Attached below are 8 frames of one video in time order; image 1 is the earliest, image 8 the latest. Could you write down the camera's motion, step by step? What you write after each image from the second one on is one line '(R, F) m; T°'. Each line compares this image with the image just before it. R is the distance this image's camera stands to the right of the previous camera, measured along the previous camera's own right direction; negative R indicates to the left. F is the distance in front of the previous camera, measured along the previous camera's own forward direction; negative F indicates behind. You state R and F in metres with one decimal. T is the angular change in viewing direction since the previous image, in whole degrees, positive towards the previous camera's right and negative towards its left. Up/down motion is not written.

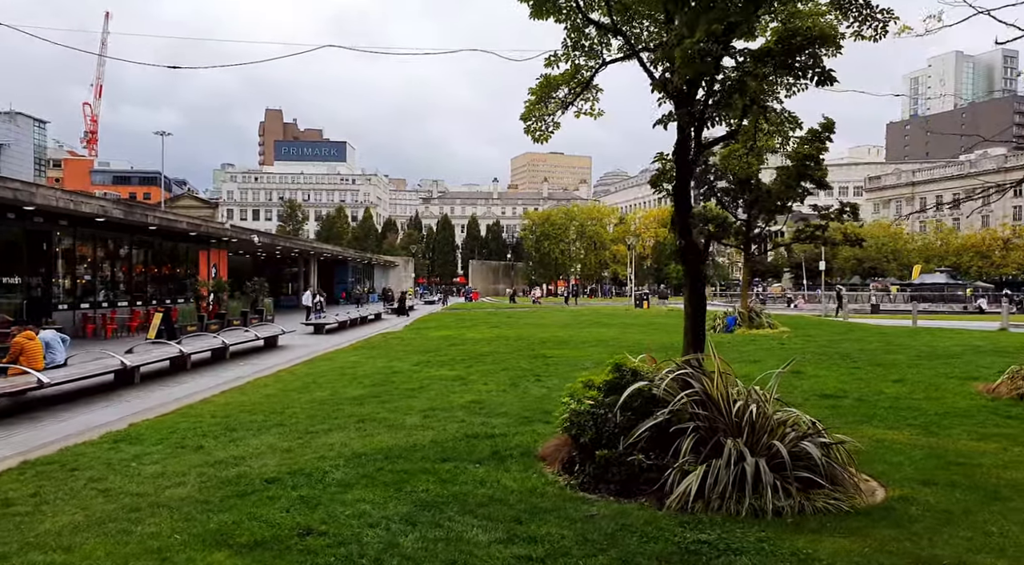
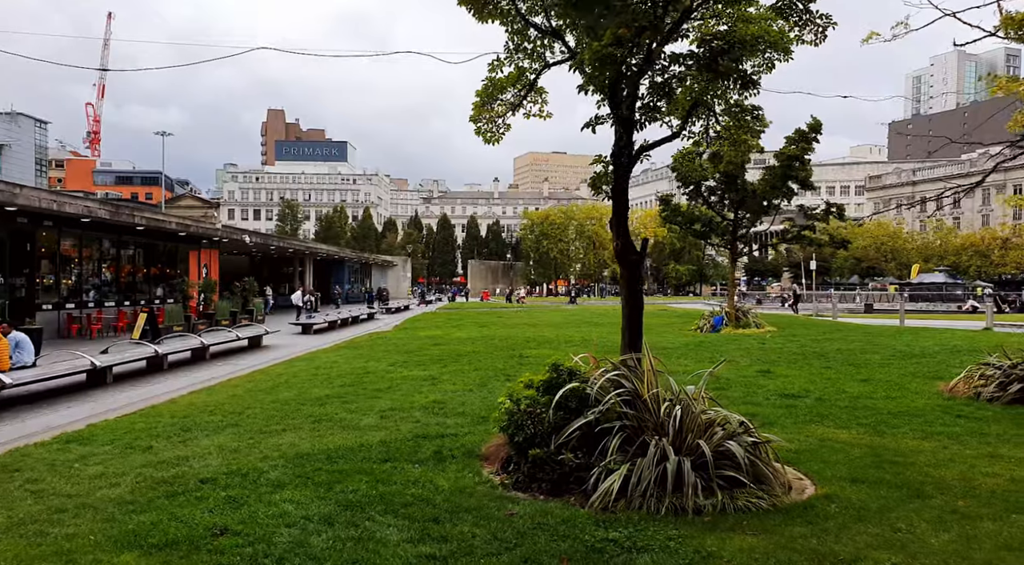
(+0.4, 0.0) m; 0°
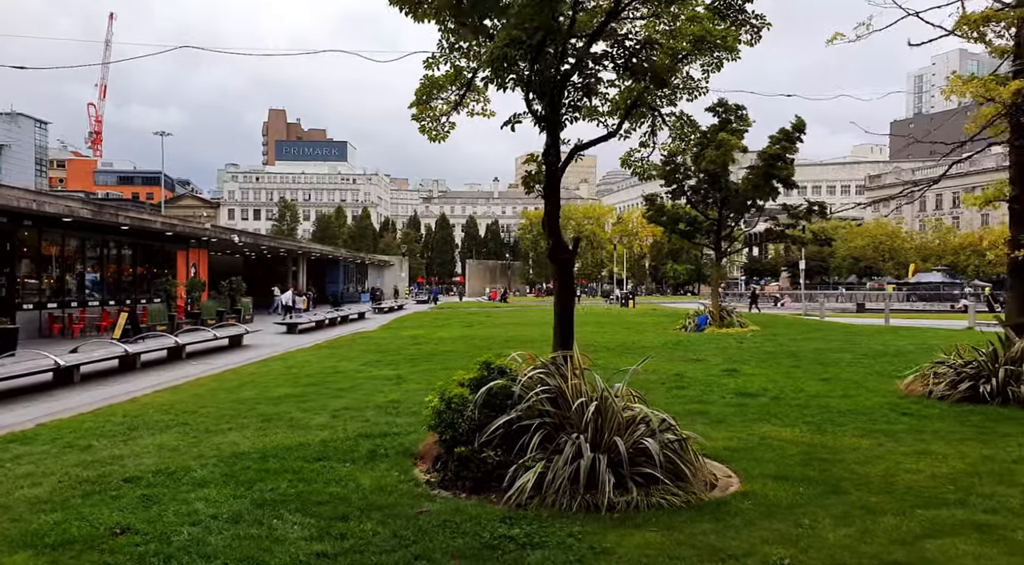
(+0.5, 0.0) m; +1°
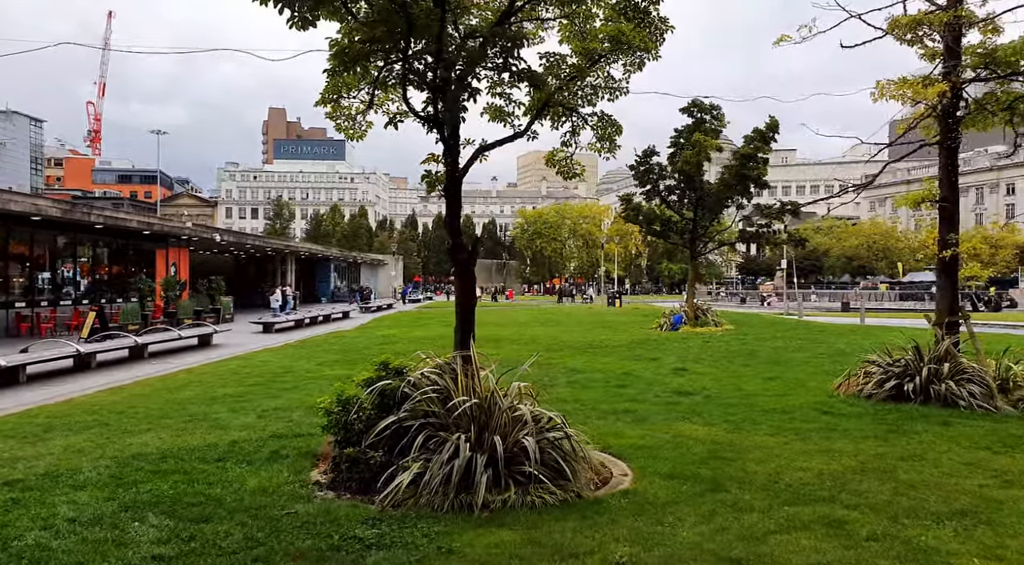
(+0.7, 0.0) m; +1°
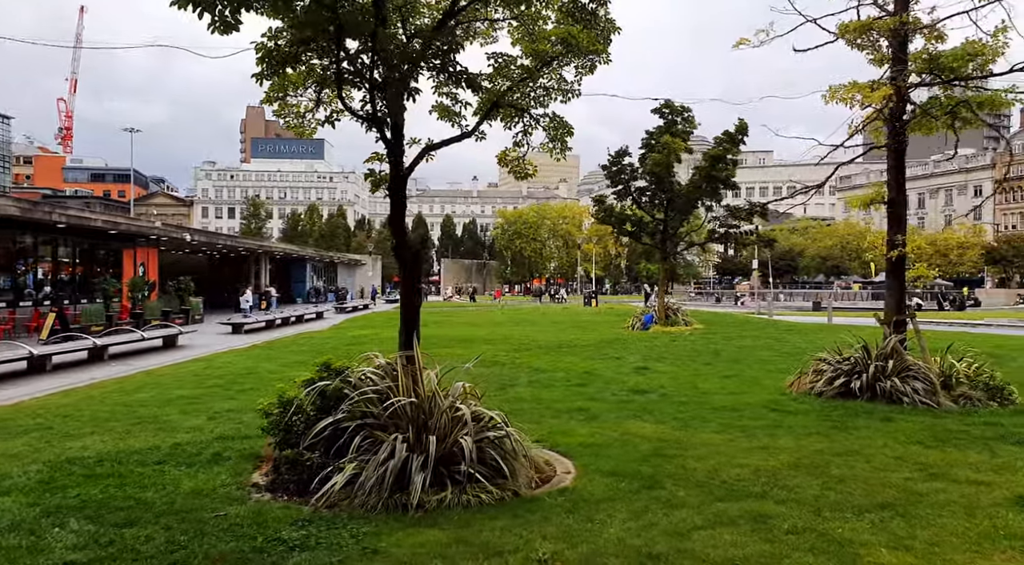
(+0.2, 0.0) m; +2°
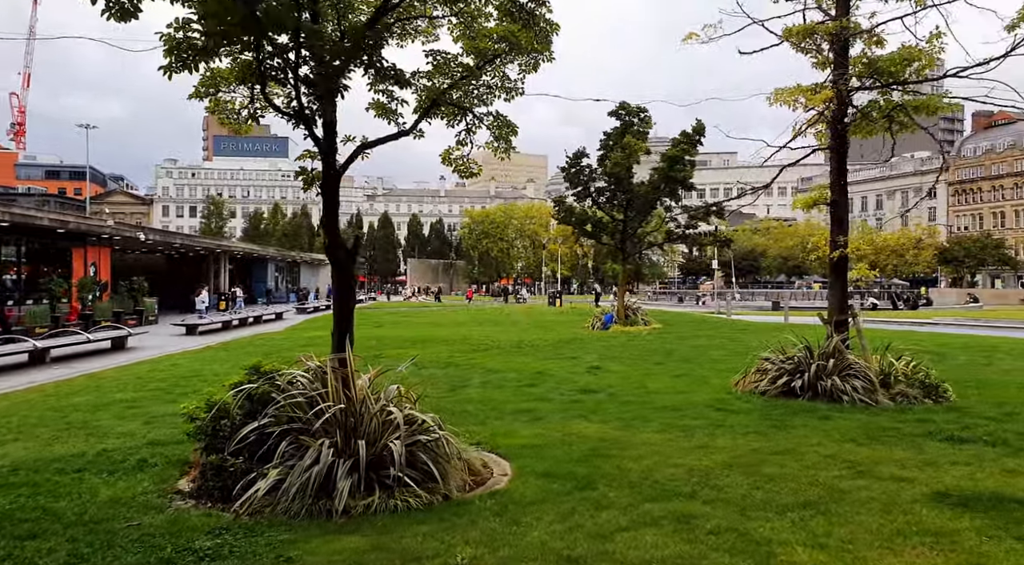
(+0.2, 0.0) m; +3°
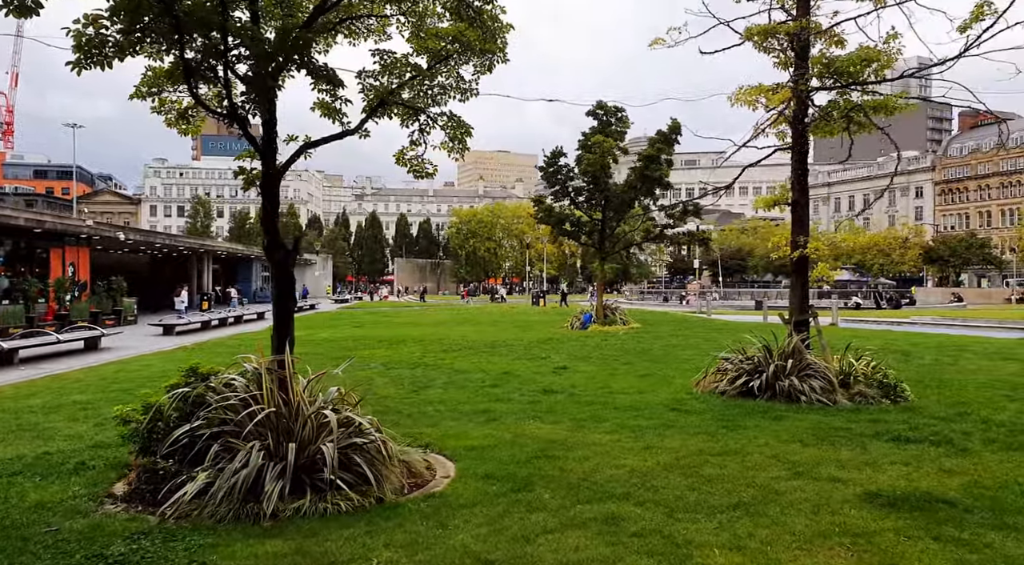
(+0.3, 0.0) m; +1°
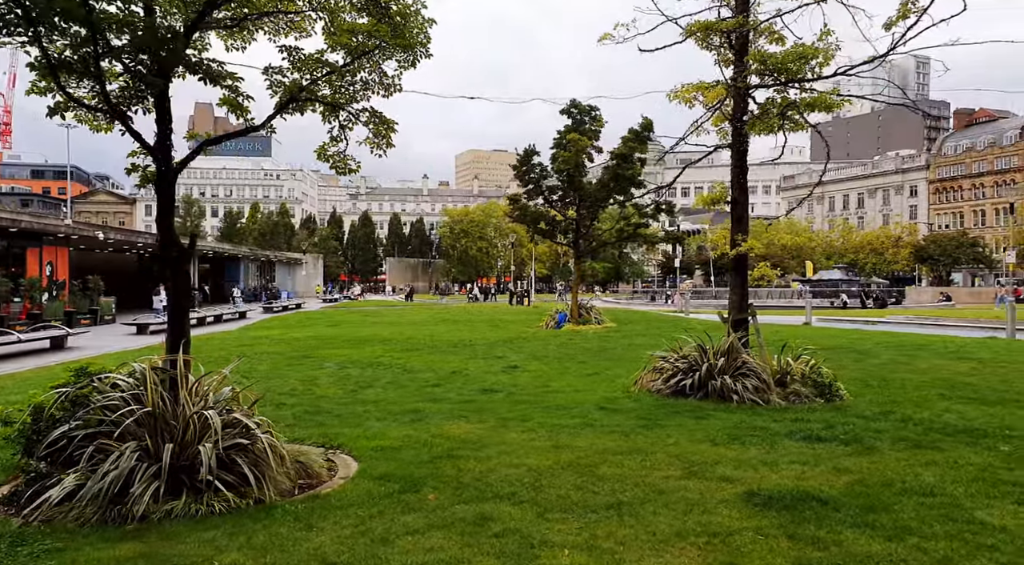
(+0.6, 0.0) m; +1°
